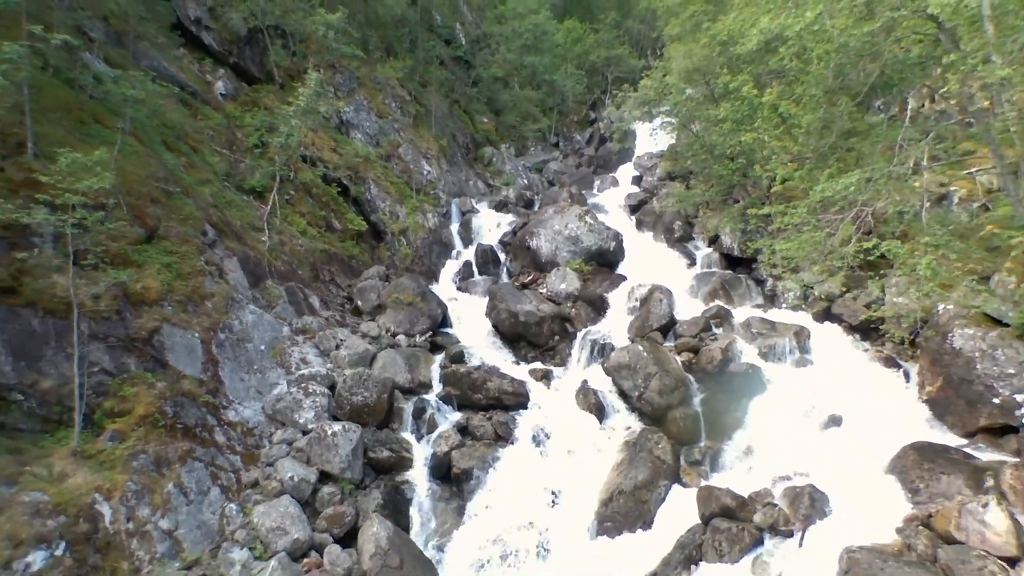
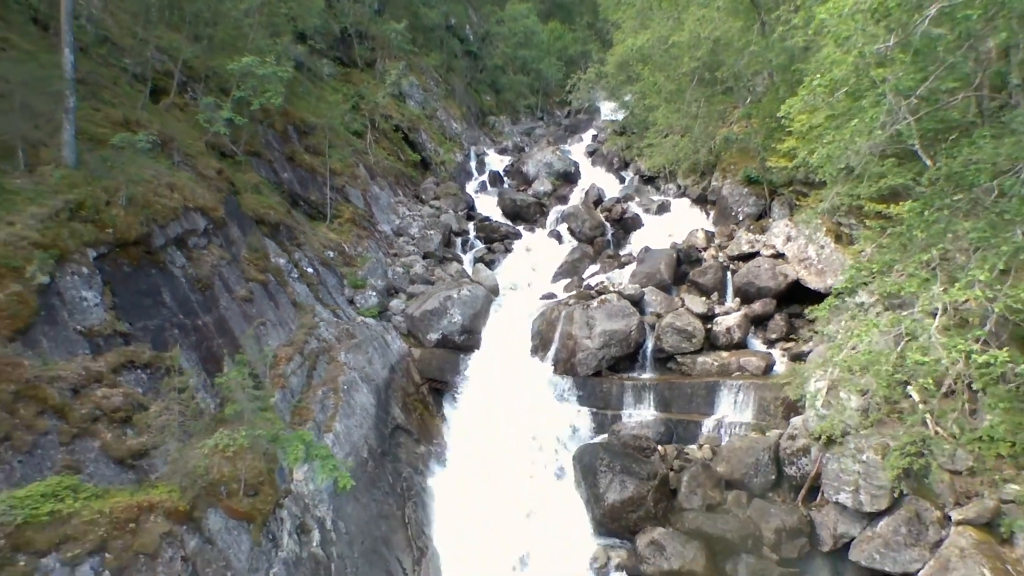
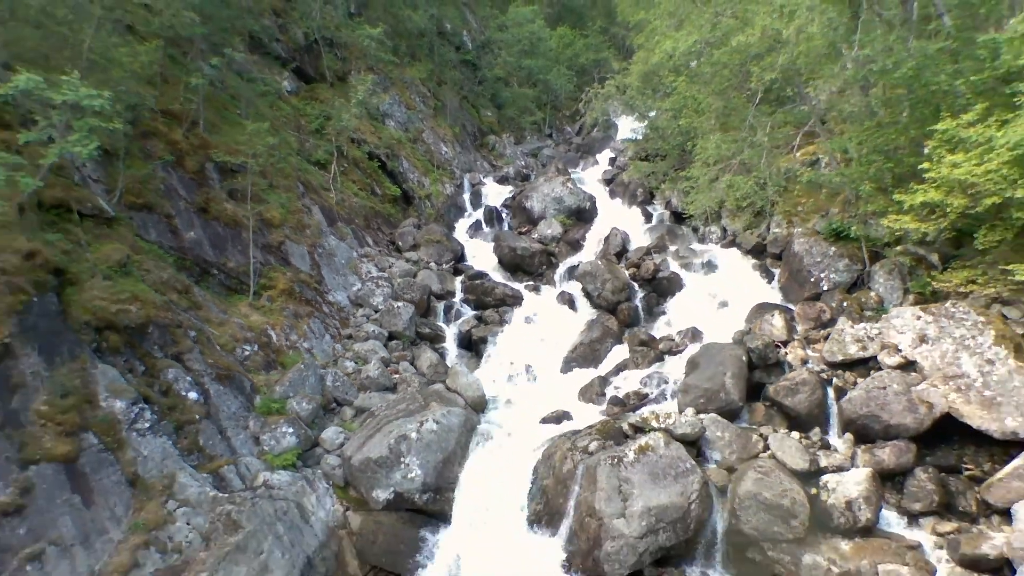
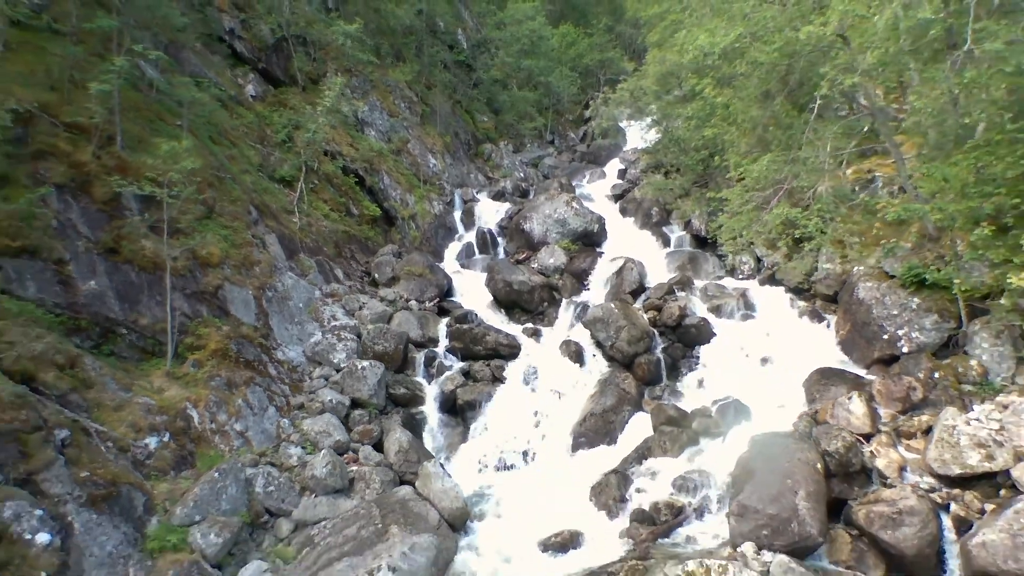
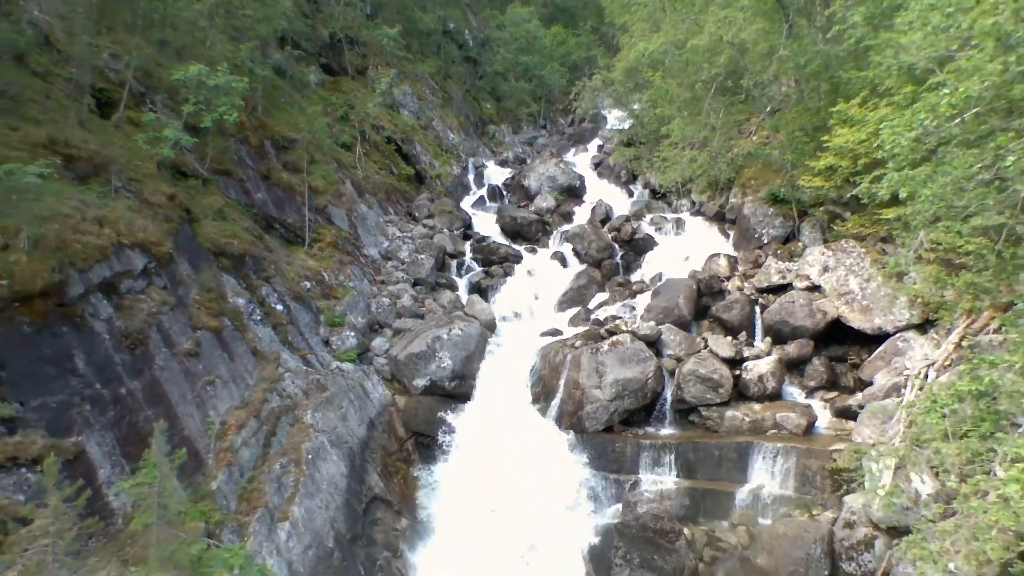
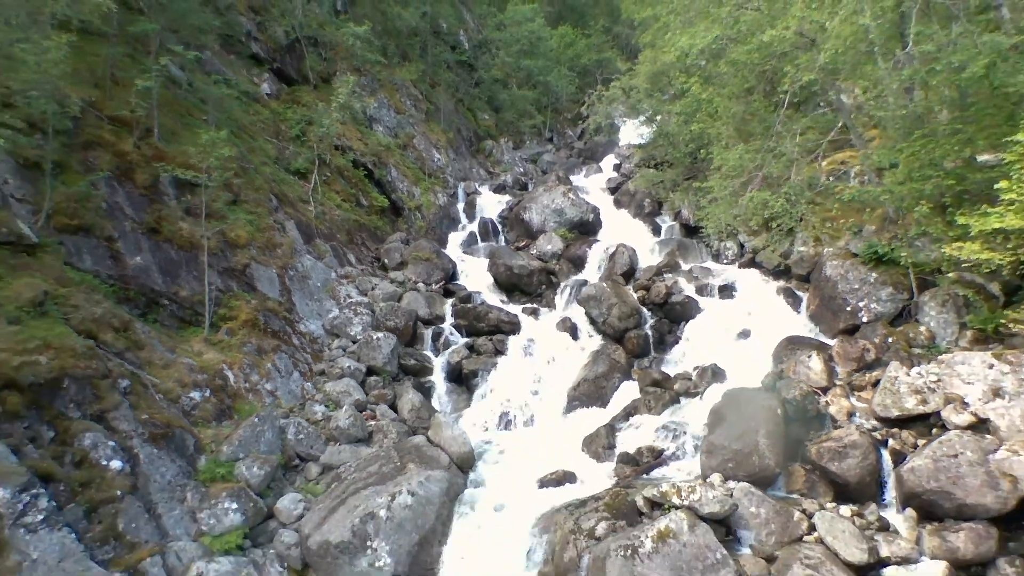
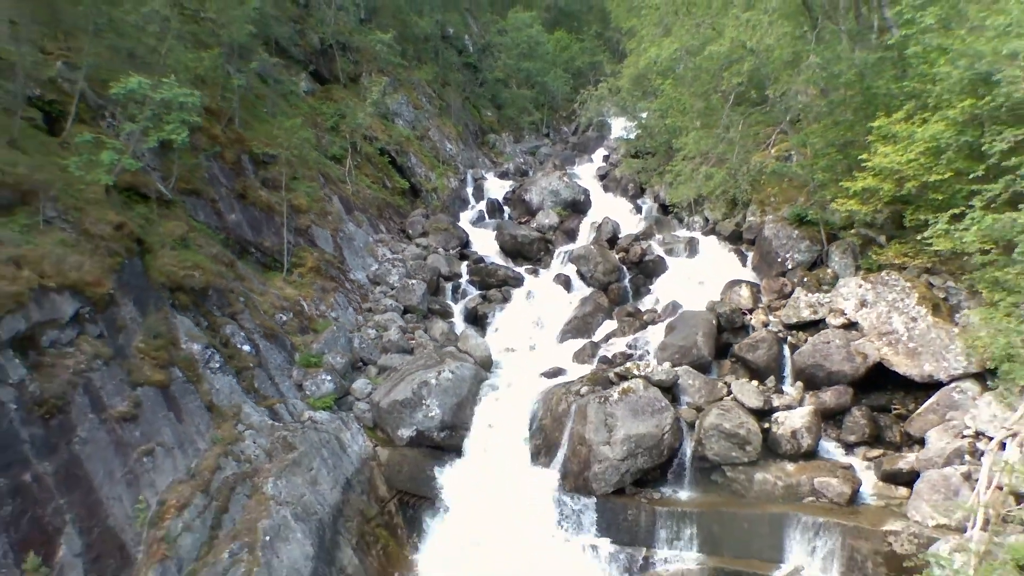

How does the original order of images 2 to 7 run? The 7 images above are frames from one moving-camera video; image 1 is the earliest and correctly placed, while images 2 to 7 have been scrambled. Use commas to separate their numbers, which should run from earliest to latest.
4, 6, 3, 7, 5, 2
